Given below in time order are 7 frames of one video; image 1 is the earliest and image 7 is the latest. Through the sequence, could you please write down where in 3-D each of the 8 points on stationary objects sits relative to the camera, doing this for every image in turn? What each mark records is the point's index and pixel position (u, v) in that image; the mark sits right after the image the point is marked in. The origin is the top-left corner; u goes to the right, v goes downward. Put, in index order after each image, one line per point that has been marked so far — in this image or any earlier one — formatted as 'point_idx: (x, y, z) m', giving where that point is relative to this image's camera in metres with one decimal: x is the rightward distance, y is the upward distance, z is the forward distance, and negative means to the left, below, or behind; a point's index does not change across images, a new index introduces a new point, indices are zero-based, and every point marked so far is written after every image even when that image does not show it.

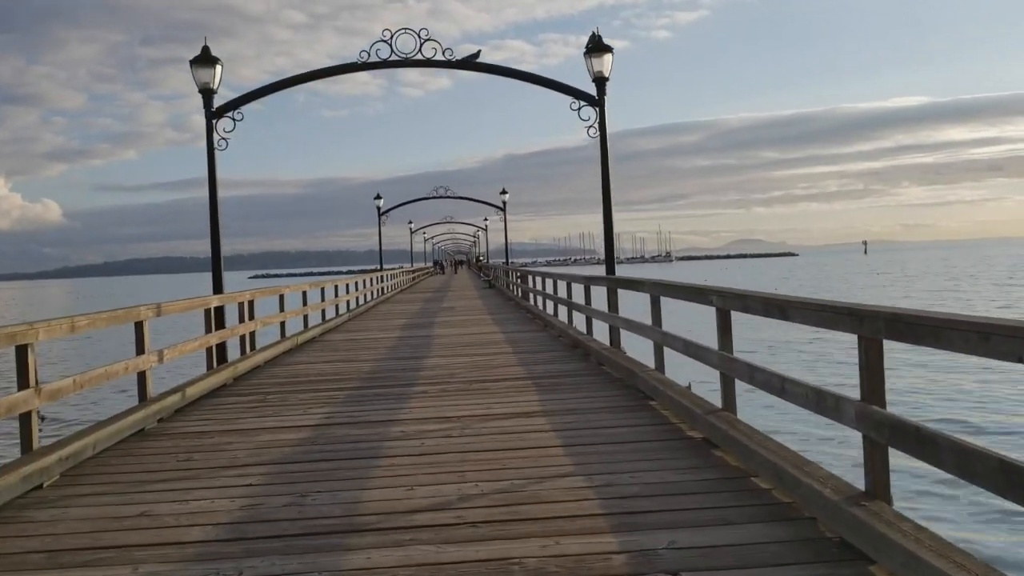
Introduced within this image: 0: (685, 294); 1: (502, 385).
0: (+1.2, 0.0, +6.0) m
1: (-0.1, -0.8, +7.6) m
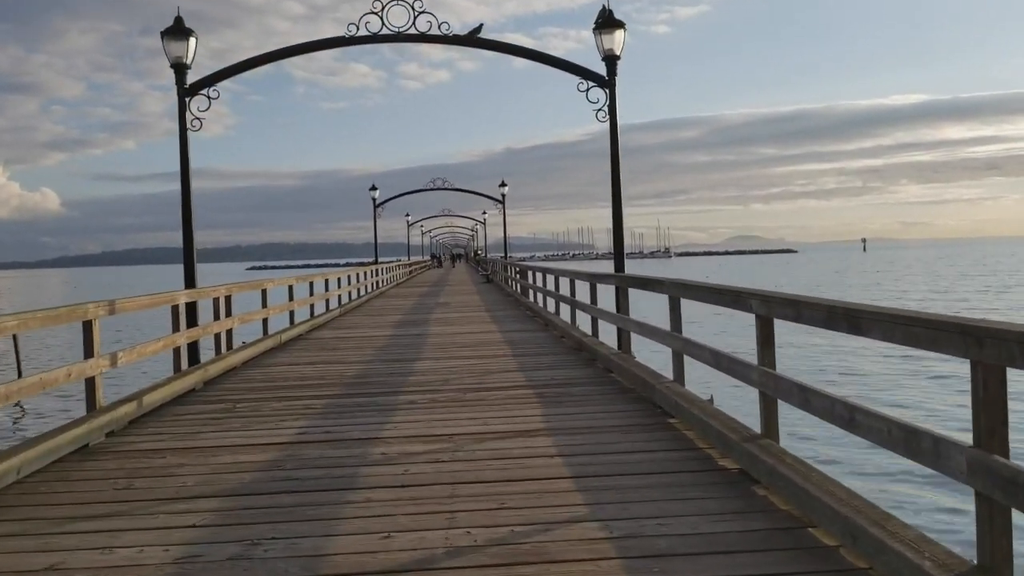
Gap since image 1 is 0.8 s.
0: (+1.2, -0.1, +5.2) m
1: (-0.1, -0.8, +6.8) m
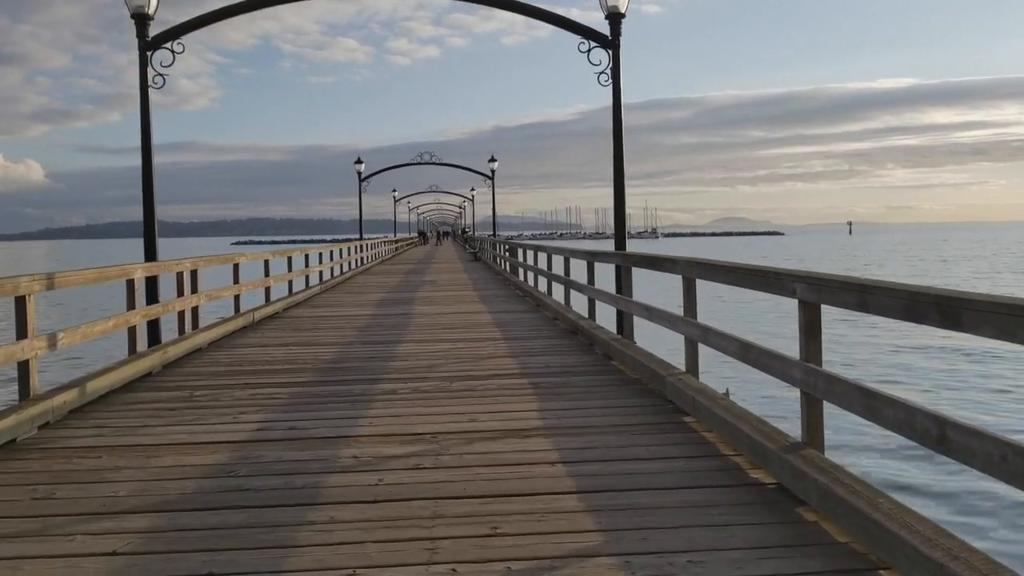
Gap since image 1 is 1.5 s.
0: (+1.2, 0.0, +4.5) m
1: (-0.1, -0.7, +6.1) m
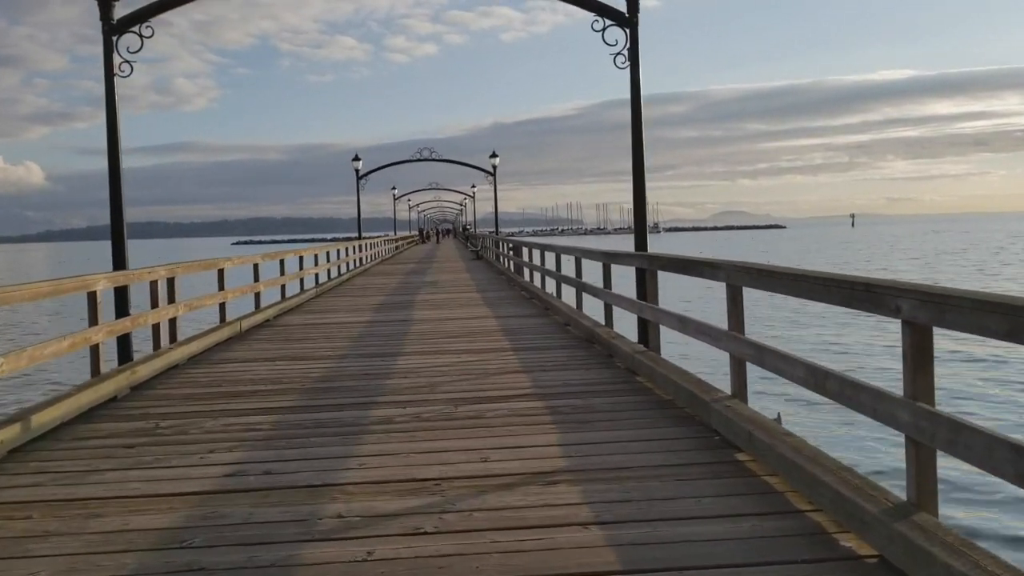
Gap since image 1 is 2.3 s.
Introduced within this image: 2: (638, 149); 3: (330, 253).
0: (+1.3, 0.0, +3.7) m
1: (-0.1, -0.7, +5.3) m
2: (+1.1, +1.2, +7.4) m
3: (-4.1, +0.8, +19.6) m
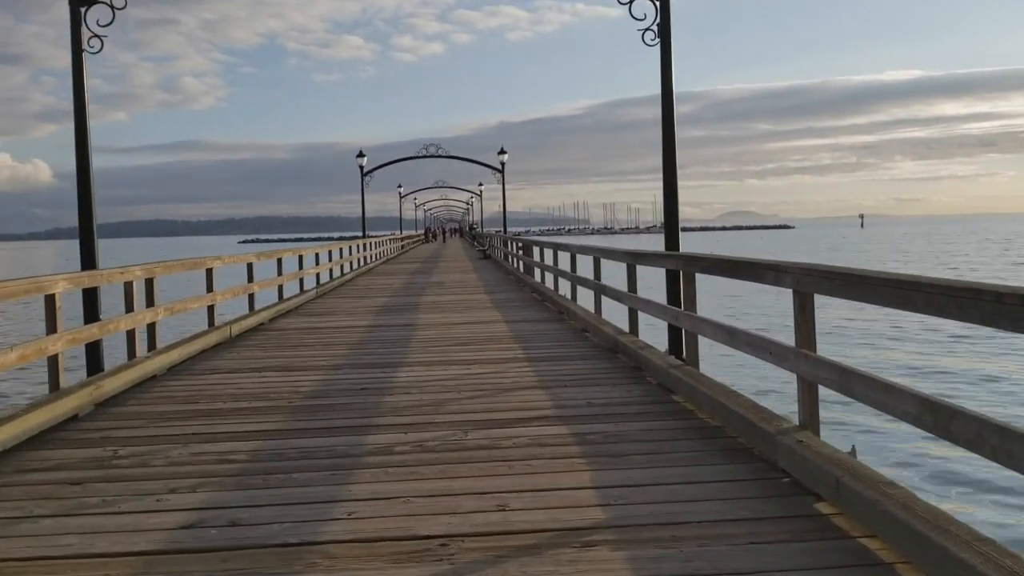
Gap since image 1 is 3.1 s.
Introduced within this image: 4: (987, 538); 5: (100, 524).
0: (+1.3, 0.0, +2.9) m
1: (0.0, -0.8, +4.5) m
2: (+1.2, +1.1, +6.6) m
3: (-3.9, +0.8, +18.8) m
4: (+1.3, -0.7, +2.5) m
5: (-1.6, -0.9, +3.4) m
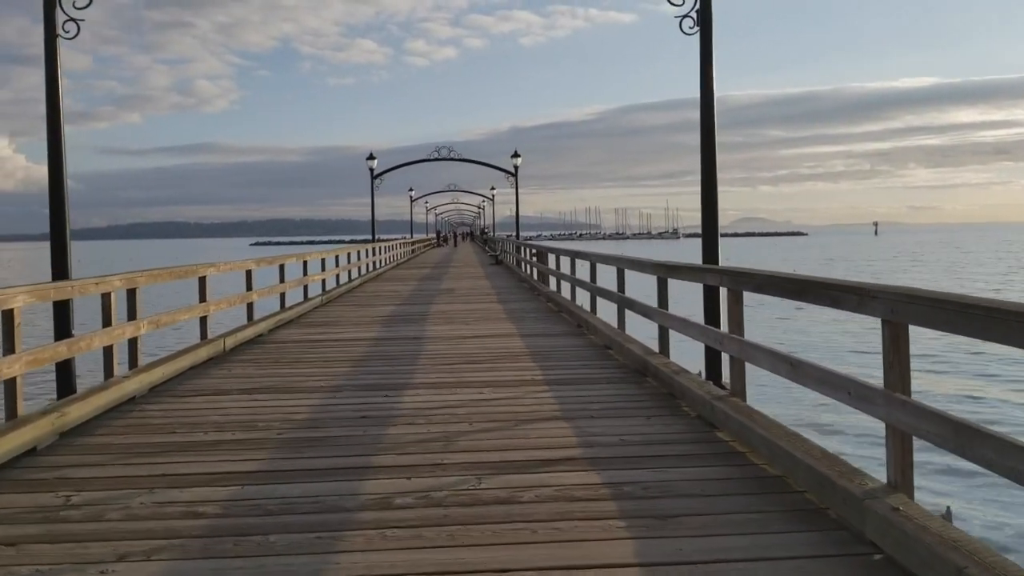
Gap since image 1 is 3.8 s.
0: (+1.4, -0.1, +2.2) m
1: (+0.1, -0.9, +3.8) m
2: (+1.3, +1.0, +5.9) m
3: (-3.6, +0.6, +18.2) m
4: (+1.4, -0.8, +1.8) m
5: (-1.5, -1.0, +2.7) m
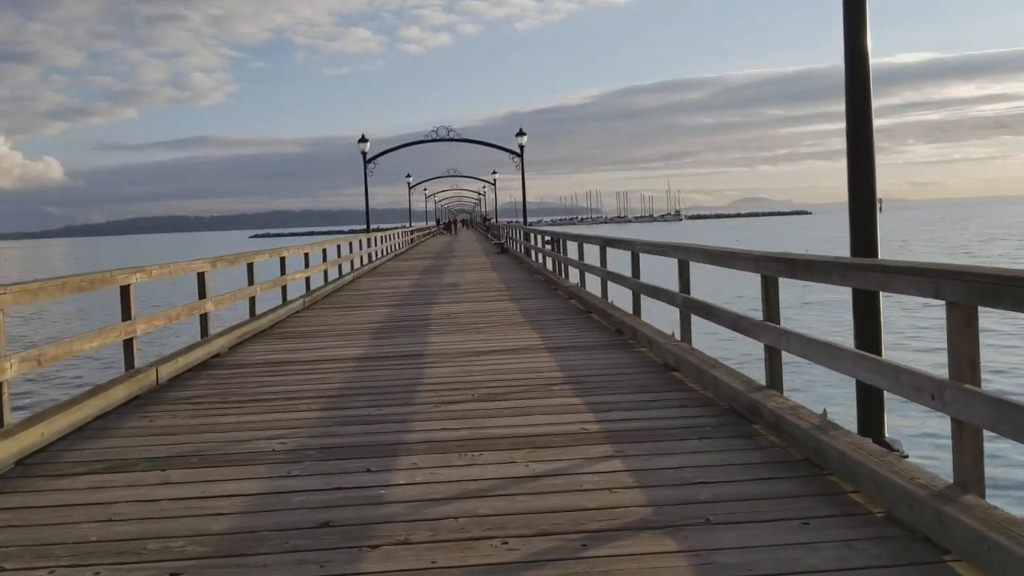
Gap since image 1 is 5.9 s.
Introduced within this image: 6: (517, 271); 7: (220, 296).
0: (+1.6, -0.2, +0.1) m
1: (+0.4, -0.9, +1.7) m
2: (+1.5, +1.0, +3.8) m
3: (-3.4, +0.7, +16.1) m
4: (+1.6, -0.9, -0.4) m
5: (-1.3, -1.1, +0.6) m
6: (+0.1, +0.4, +17.8) m
7: (-2.9, -0.1, +8.6) m
